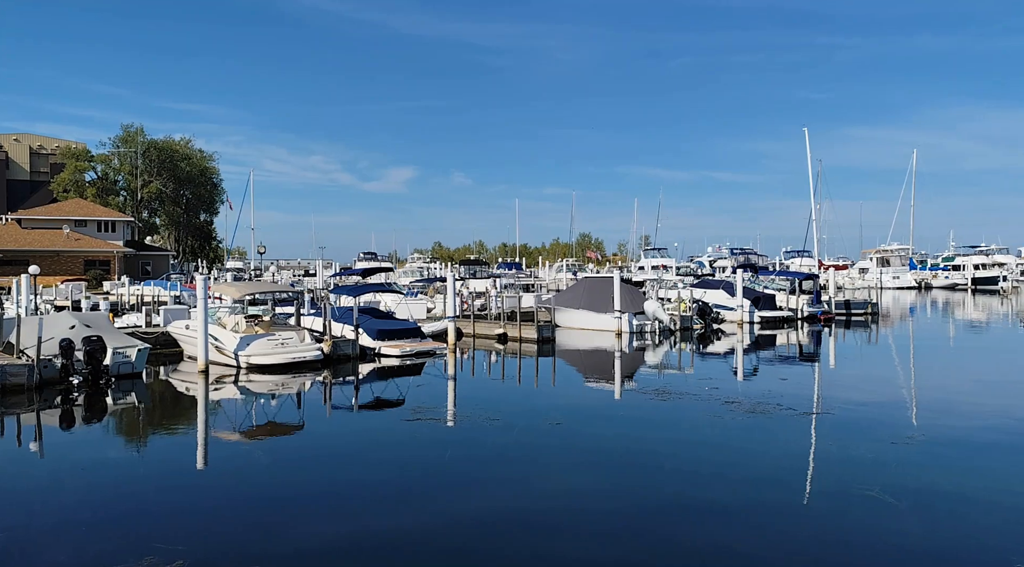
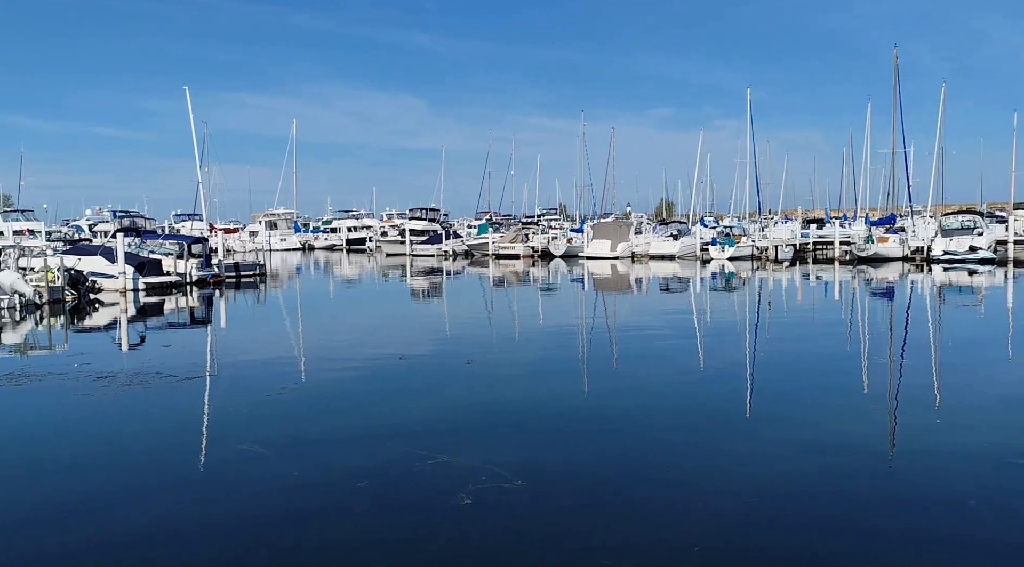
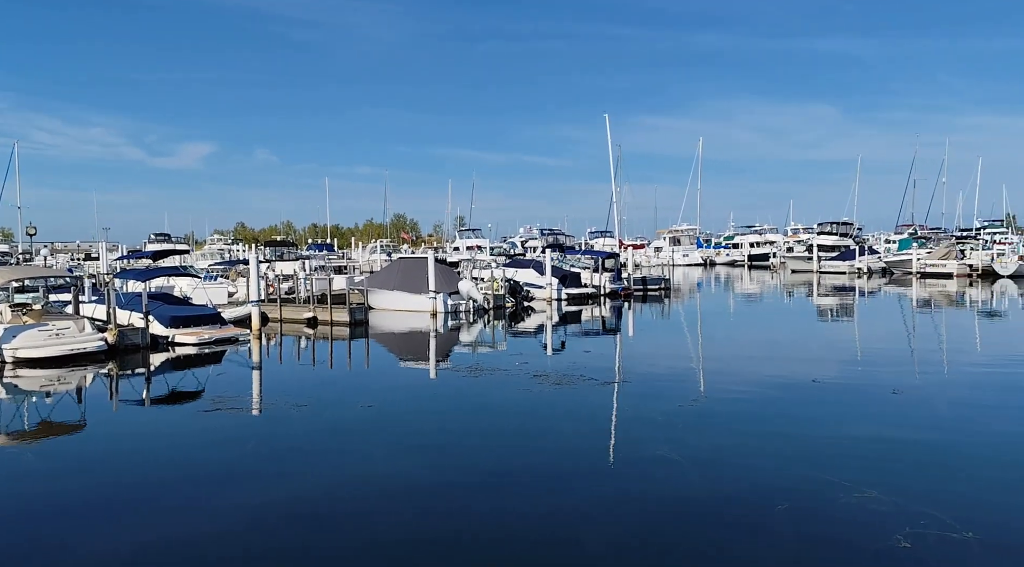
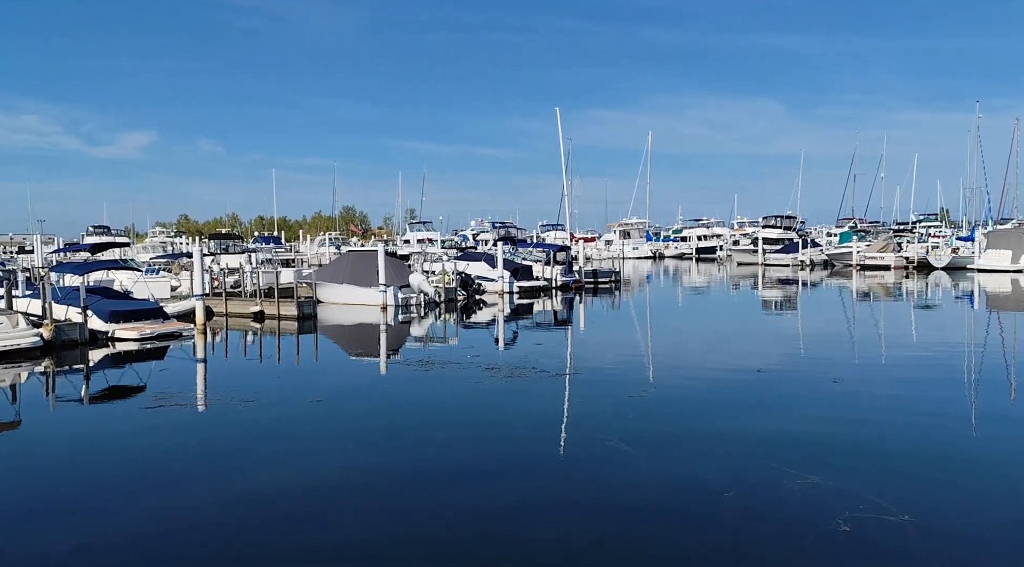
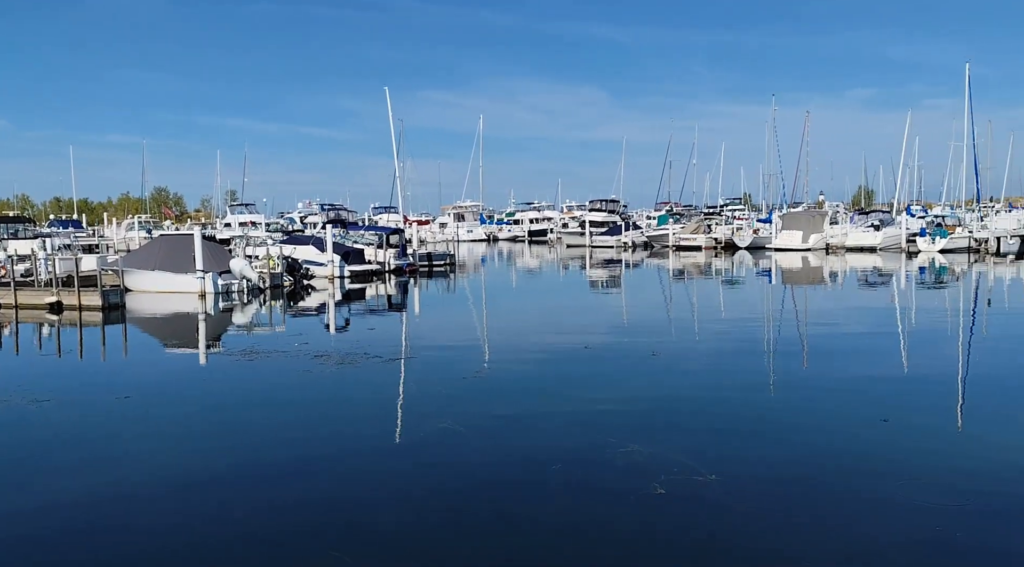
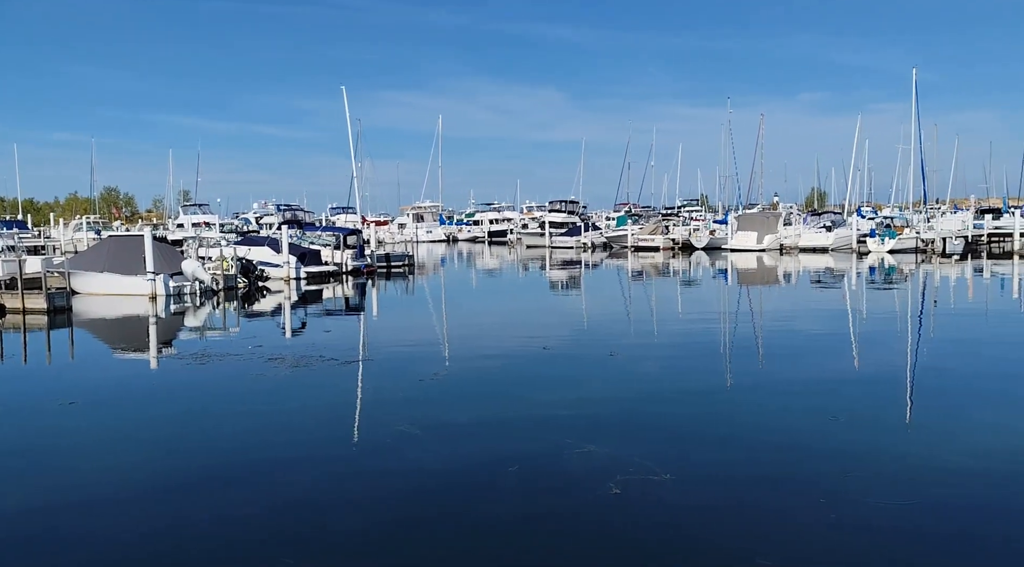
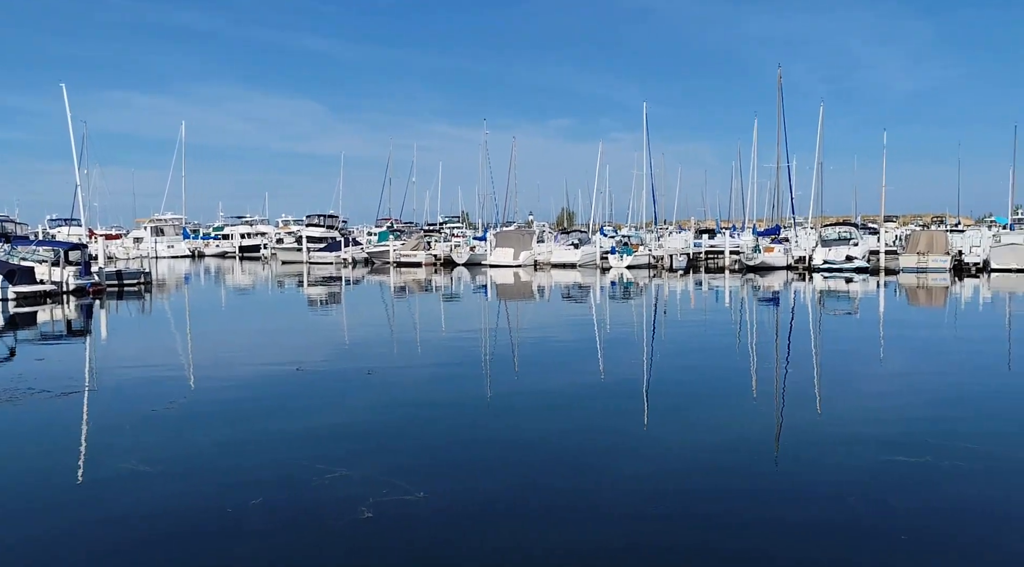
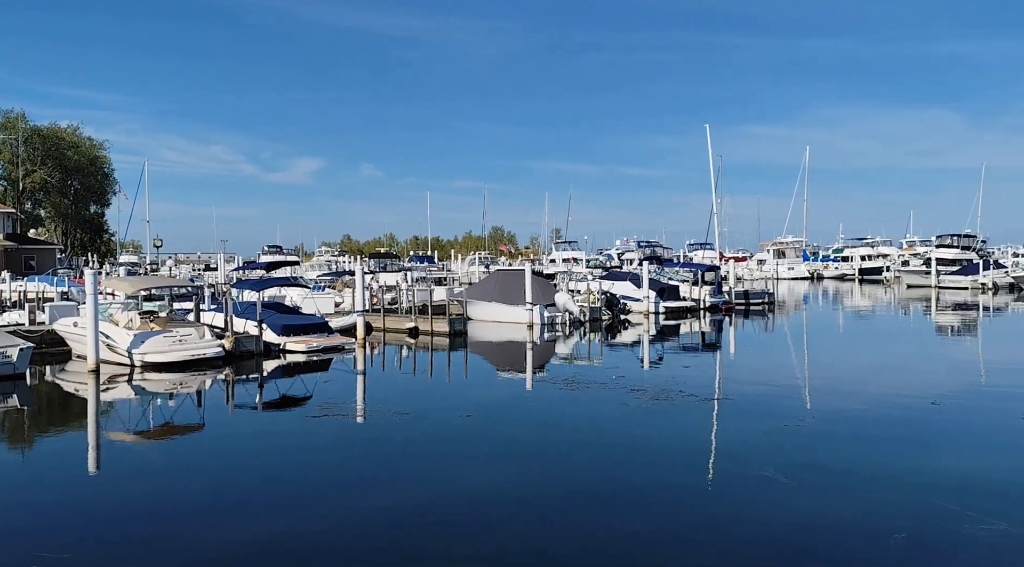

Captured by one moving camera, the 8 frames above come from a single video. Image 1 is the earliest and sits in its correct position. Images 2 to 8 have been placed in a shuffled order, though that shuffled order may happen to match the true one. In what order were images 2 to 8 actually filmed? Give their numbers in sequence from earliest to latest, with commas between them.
8, 3, 4, 5, 6, 2, 7
